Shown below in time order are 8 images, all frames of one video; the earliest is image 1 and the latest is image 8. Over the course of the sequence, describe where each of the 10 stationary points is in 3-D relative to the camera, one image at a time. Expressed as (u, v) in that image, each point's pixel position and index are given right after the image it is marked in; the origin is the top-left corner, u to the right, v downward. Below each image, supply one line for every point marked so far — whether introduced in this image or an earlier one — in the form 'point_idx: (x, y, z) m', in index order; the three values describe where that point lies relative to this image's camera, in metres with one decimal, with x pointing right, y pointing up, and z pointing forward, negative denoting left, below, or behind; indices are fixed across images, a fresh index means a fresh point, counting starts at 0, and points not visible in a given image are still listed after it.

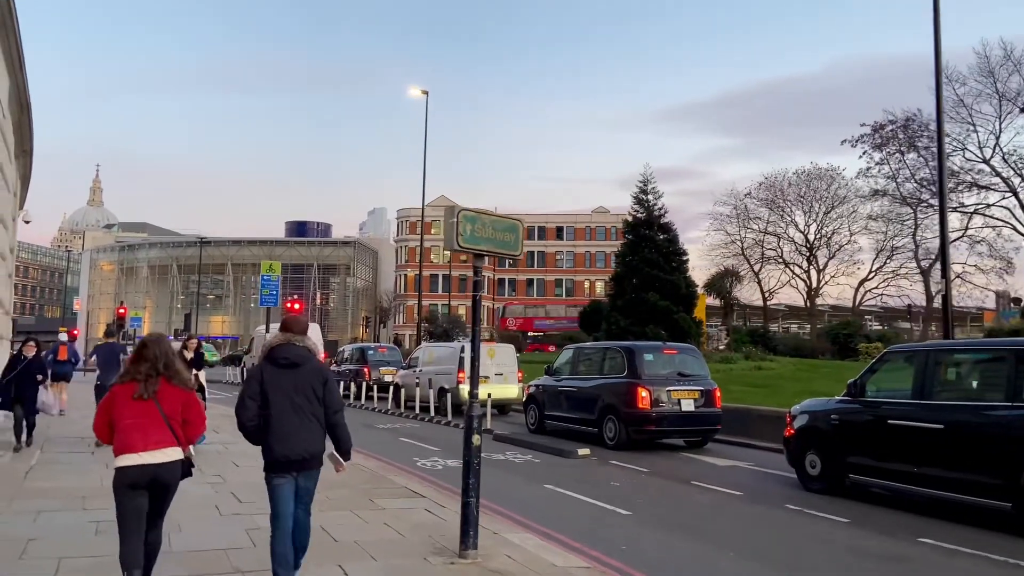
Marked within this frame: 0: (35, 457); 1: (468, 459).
0: (-6.9, -2.5, +11.0) m
1: (-0.4, -1.4, +6.3) m
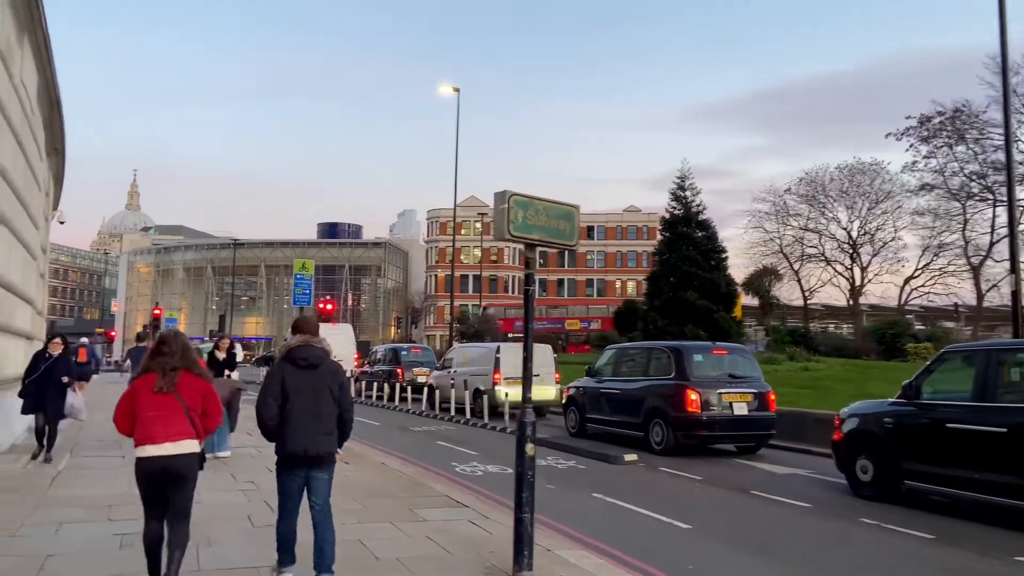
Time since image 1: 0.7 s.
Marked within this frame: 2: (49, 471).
0: (-6.3, -2.4, +10.7) m
1: (+0.1, -1.4, +5.7) m
2: (-6.0, -2.4, +10.0) m
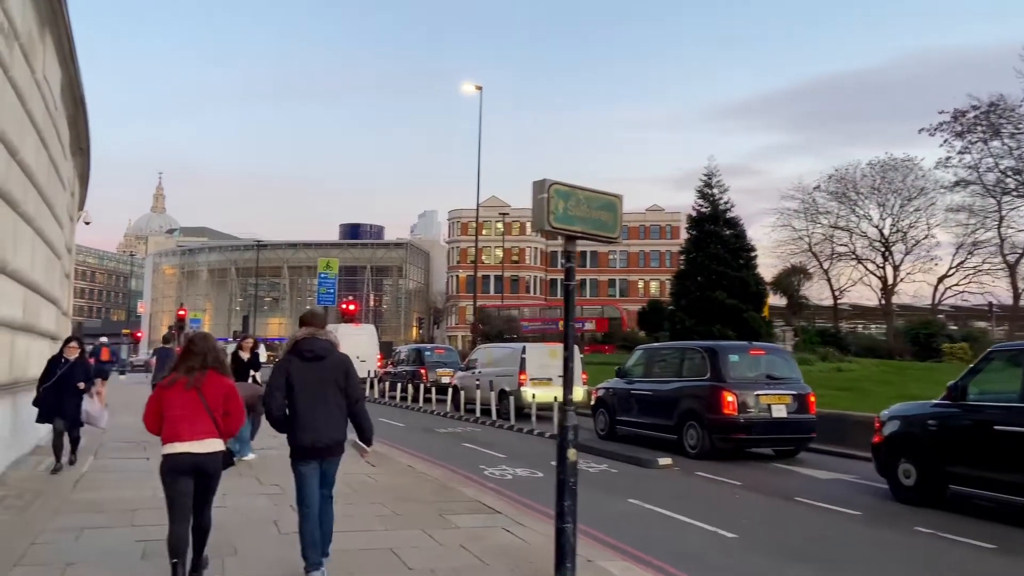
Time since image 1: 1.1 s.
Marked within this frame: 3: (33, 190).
0: (-5.8, -2.4, +10.5) m
1: (+0.4, -1.3, +5.4) m
2: (-5.6, -2.4, +9.8) m
3: (-6.9, +1.4, +11.0) m
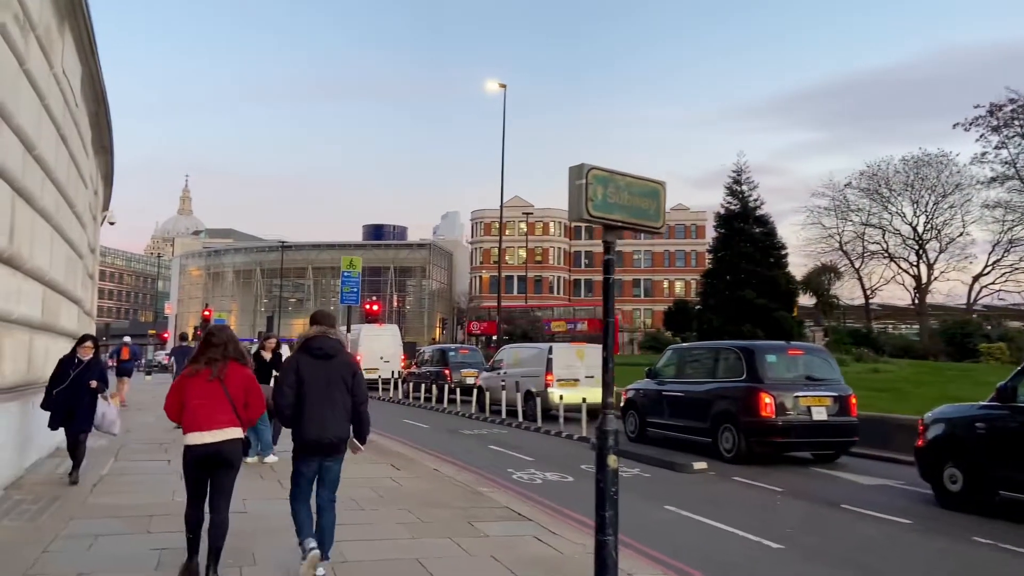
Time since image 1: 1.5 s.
0: (-5.5, -2.4, +10.3) m
1: (+0.6, -1.3, +5.0) m
2: (-5.2, -2.3, +9.5) m
3: (-6.5, +1.4, +10.8) m
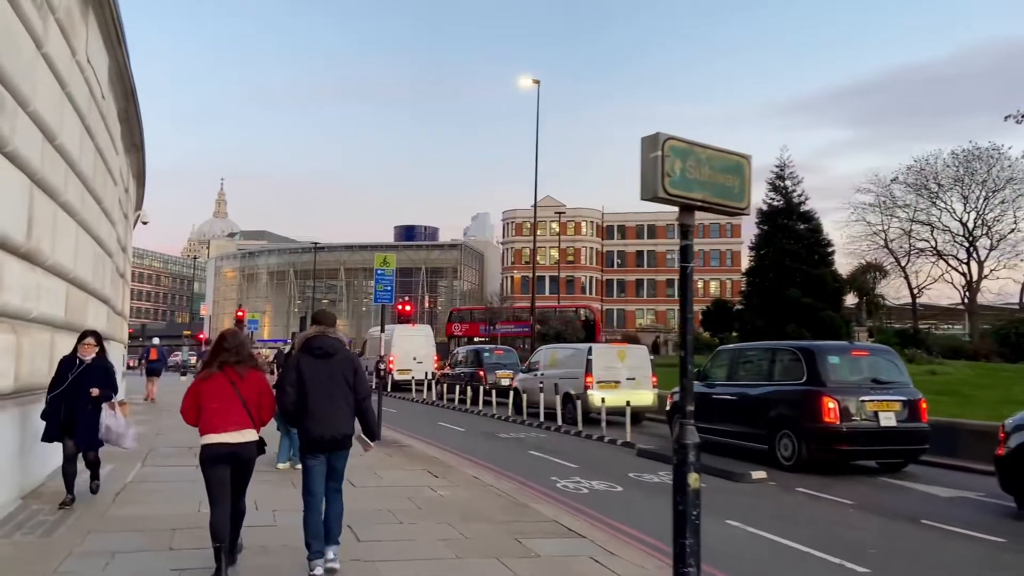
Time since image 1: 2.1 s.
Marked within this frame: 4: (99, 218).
0: (-4.9, -2.4, +9.8) m
1: (+0.9, -1.2, +4.3) m
2: (-4.7, -2.3, +9.0) m
3: (-5.9, +1.5, +10.4) m
4: (-6.6, +1.1, +12.2) m
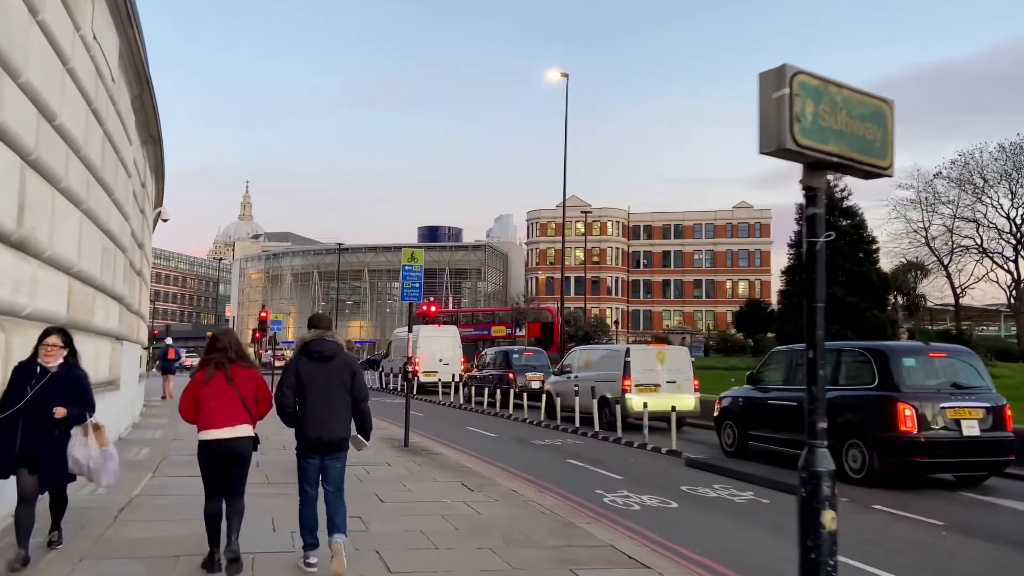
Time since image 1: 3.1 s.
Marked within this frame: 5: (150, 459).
0: (-4.4, -2.3, +9.0) m
1: (+1.3, -1.1, +3.3) m
2: (-4.2, -2.2, +8.2) m
3: (-5.4, +1.5, +9.6) m
4: (-6.0, +1.1, +11.4) m
5: (-5.3, -2.5, +11.3) m
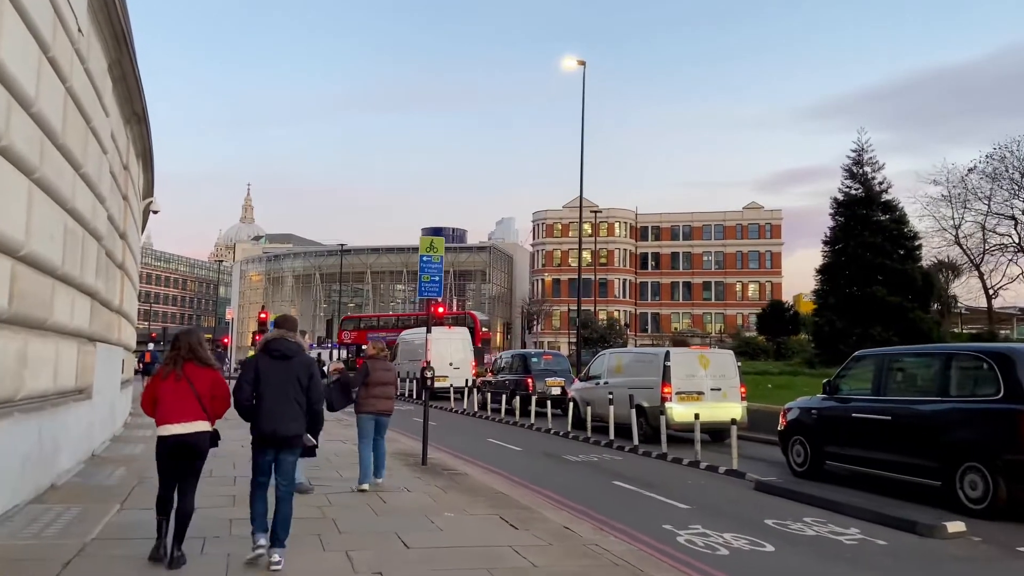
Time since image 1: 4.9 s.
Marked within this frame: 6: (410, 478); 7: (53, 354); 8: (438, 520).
0: (-3.8, -2.2, +7.1) m
1: (+1.8, -1.0, +1.4) m
2: (-3.7, -2.1, +6.4) m
3: (-4.9, +1.6, +7.8) m
4: (-5.5, +1.3, +9.6) m
5: (-4.8, -2.4, +9.5) m
6: (-1.4, -2.7, +10.8) m
7: (-5.3, -0.7, +8.7) m
8: (-0.8, -2.4, +7.9) m
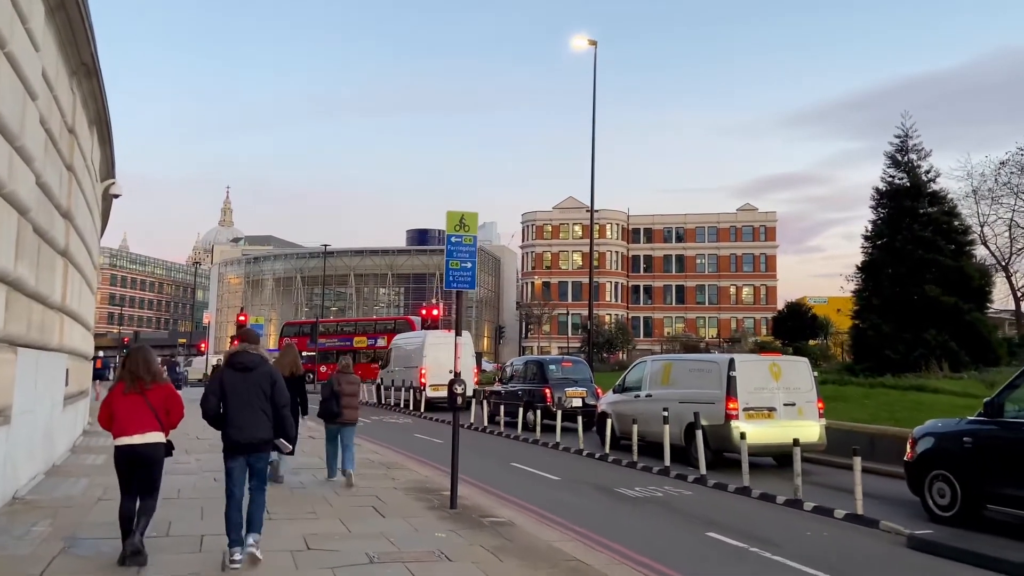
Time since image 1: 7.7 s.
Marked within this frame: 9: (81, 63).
0: (-3.0, -2.0, +4.3) m
1: (+2.8, -0.8, -1.3) m
2: (-2.8, -2.0, +3.5) m
3: (-4.1, +1.8, +5.0) m
4: (-4.7, +1.4, +6.7) m
5: (-4.1, -2.3, +6.6) m
6: (-0.7, -2.5, +8.0) m
7: (-4.5, -0.6, +5.9) m
8: (0.0, -2.2, +5.1) m
9: (-6.7, +3.5, +11.8) m
